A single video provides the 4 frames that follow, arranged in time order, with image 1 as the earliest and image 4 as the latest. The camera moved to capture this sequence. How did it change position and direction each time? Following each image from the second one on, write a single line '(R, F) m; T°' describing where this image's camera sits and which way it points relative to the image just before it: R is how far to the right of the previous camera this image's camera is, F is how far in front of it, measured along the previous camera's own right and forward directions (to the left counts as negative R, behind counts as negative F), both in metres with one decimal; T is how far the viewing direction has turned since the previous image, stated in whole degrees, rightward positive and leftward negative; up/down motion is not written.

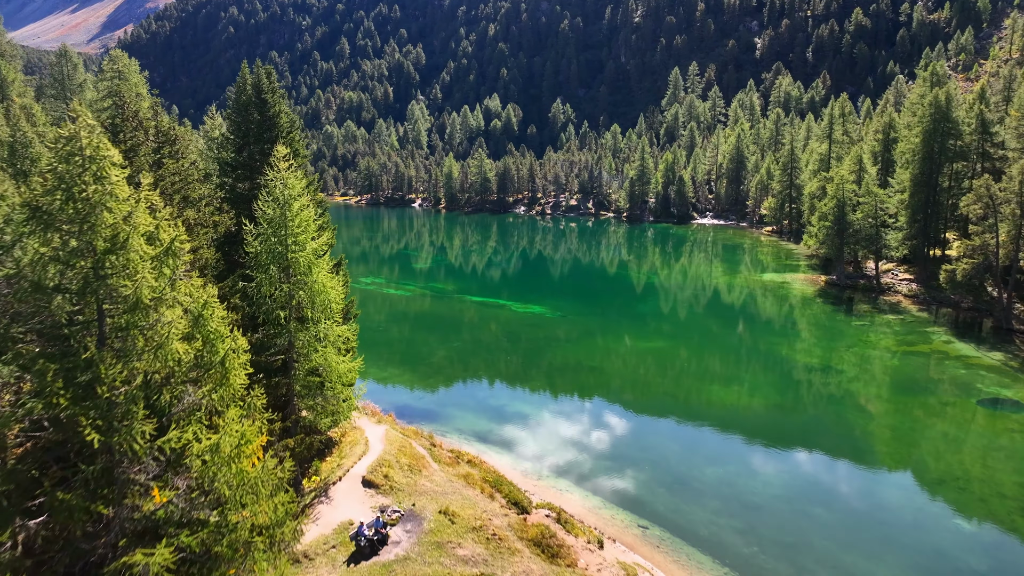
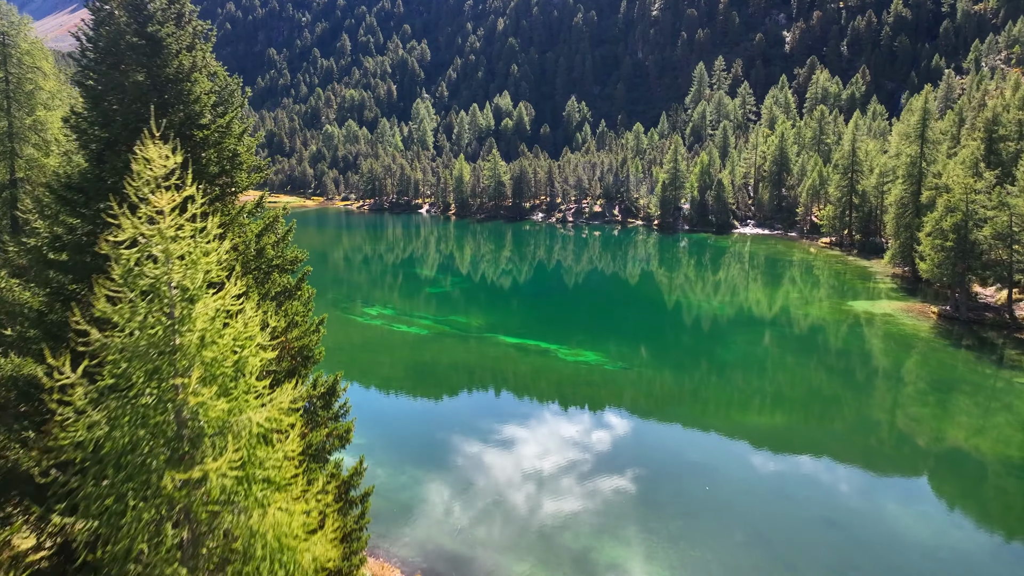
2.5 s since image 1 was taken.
(-2.4, +8.3) m; 0°
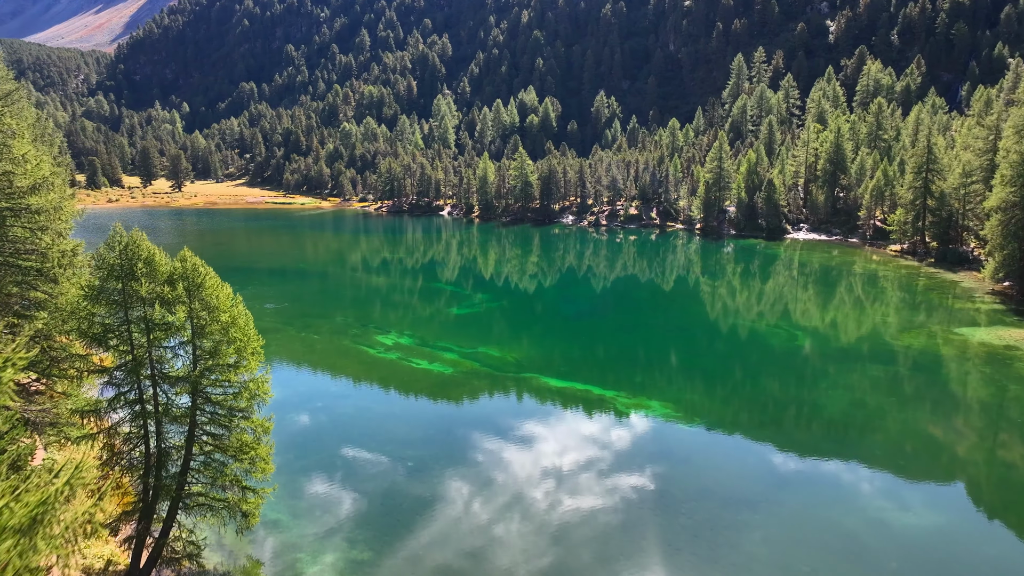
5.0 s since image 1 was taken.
(-1.3, +5.8) m; -2°
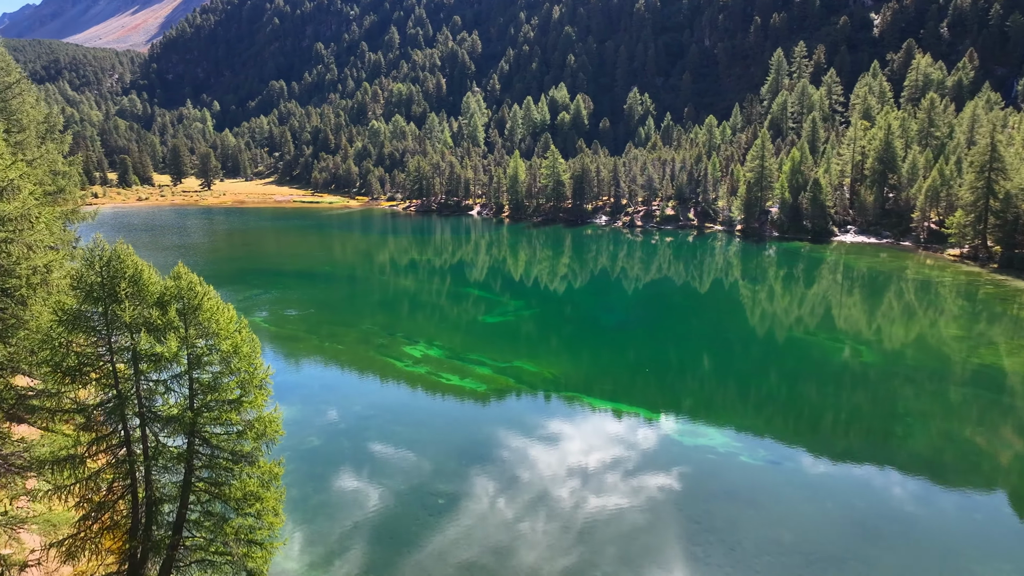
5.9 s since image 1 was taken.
(-0.9, +2.0) m; -2°
